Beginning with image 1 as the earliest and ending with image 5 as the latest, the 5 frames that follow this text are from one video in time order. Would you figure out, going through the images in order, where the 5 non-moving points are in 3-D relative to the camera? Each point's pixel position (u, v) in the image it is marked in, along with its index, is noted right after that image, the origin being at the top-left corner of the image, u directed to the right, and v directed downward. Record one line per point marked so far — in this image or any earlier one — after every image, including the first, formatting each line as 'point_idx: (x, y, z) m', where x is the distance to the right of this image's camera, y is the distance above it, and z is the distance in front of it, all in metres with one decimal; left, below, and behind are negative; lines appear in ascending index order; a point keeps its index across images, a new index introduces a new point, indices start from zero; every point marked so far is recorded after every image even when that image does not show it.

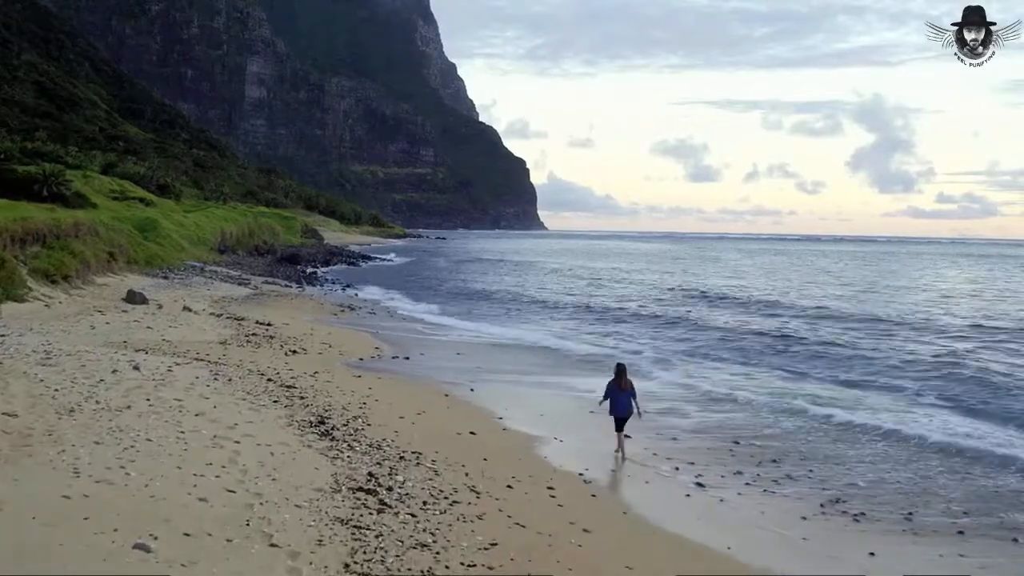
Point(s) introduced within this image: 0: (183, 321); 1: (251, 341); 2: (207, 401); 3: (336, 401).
0: (-8.0, -0.8, +18.6) m
1: (-5.8, -1.2, +17.0) m
2: (-4.0, -1.5, +10.0) m
3: (-2.6, -1.7, +11.3) m
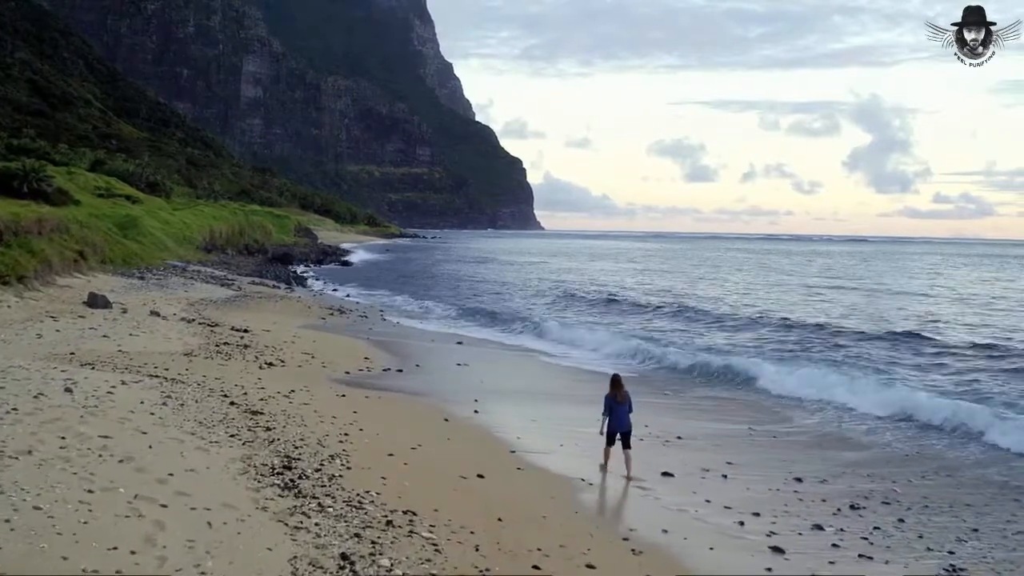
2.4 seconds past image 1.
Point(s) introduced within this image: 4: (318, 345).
0: (-7.8, -0.9, +16.4) m
1: (-5.7, -1.3, +14.8) m
2: (-3.8, -1.6, +7.9) m
3: (-2.4, -1.8, +9.2) m
4: (-4.5, -1.3, +17.8) m
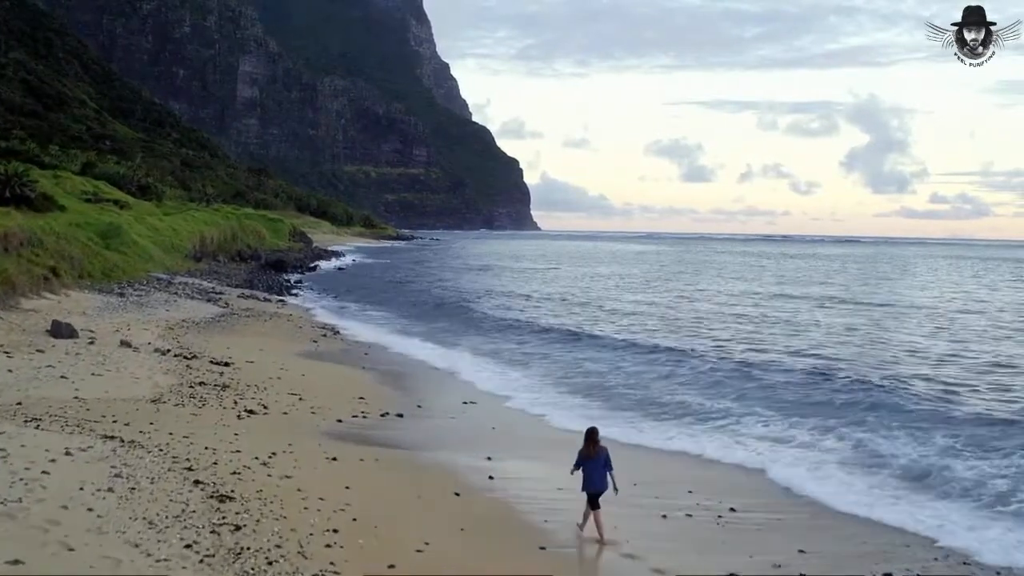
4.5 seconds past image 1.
0: (-7.6, -1.5, +14.5) m
1: (-5.4, -1.9, +12.9) m
2: (-3.5, -2.1, +6.0) m
3: (-2.1, -2.3, +7.3) m
4: (-4.2, -1.9, +15.9) m
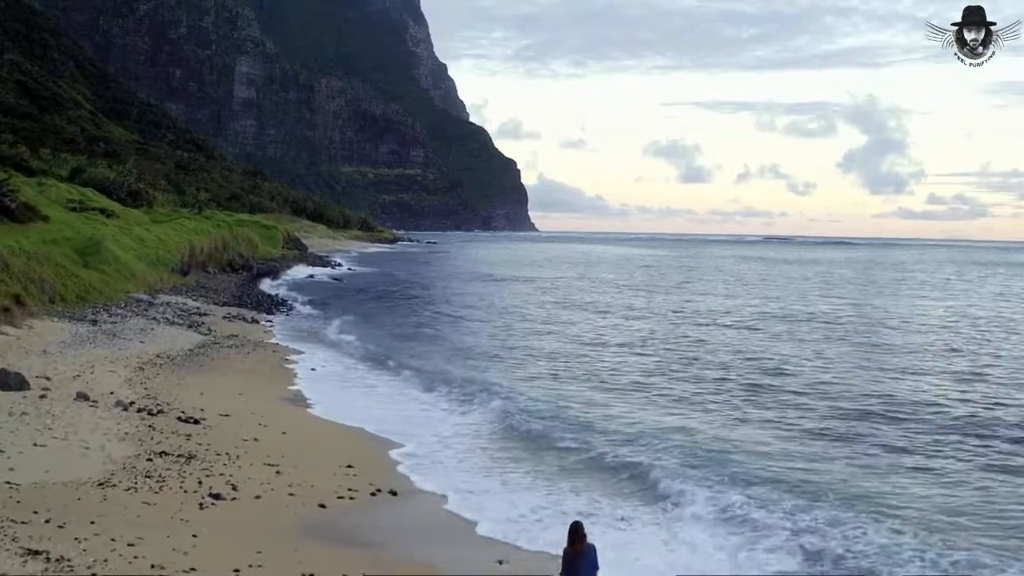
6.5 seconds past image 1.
0: (-7.4, -2.3, +12.5) m
1: (-5.2, -2.7, +10.9) m
2: (-3.3, -3.0, +4.0) m
3: (-1.9, -3.2, +5.3) m
4: (-4.1, -2.8, +14.0) m
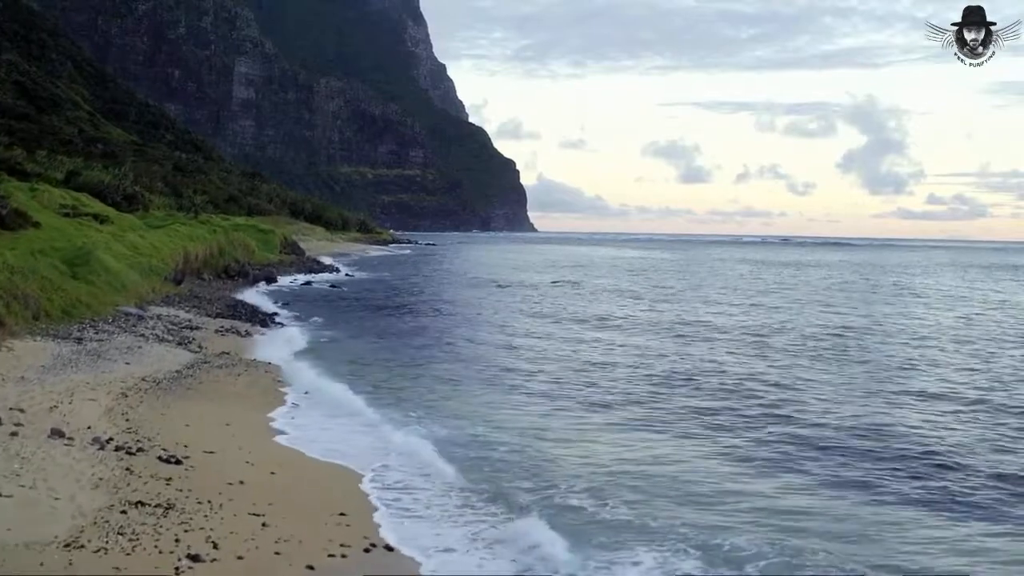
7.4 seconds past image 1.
0: (-7.3, -2.8, +11.6) m
1: (-5.1, -3.2, +9.9) m
2: (-3.2, -3.5, +3.0) m
3: (-1.8, -3.7, +4.4) m
4: (-4.0, -3.3, +13.0) m
